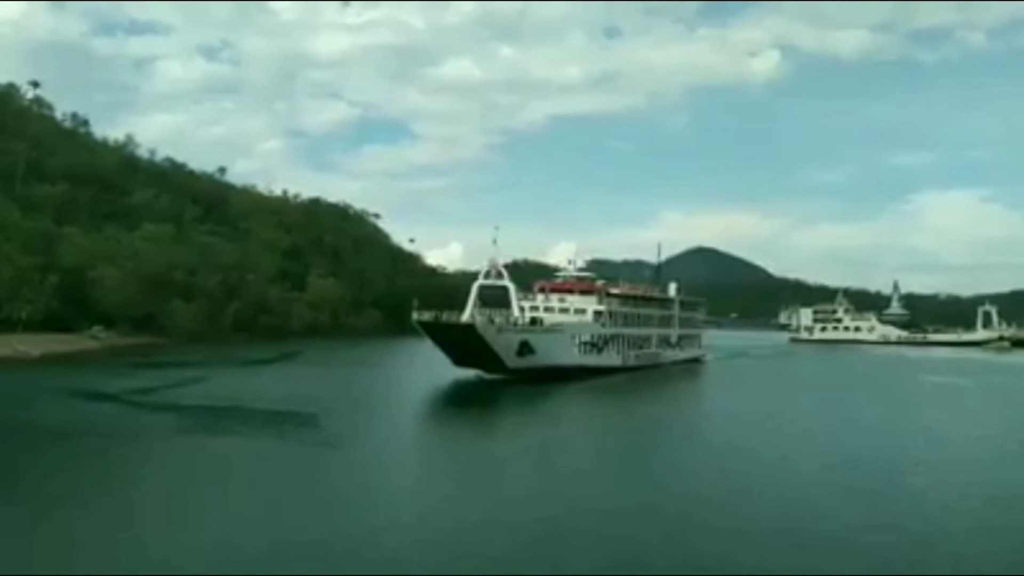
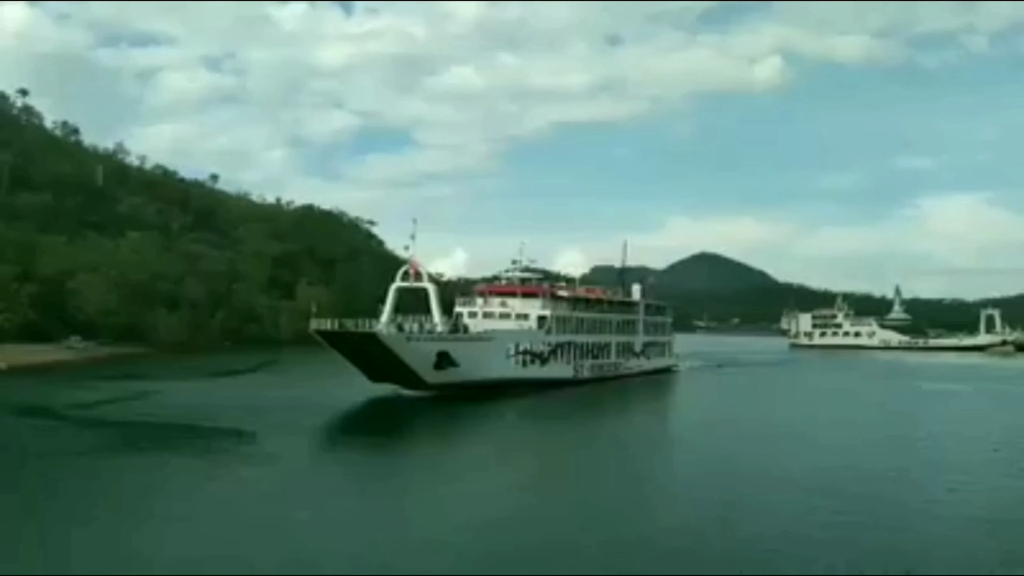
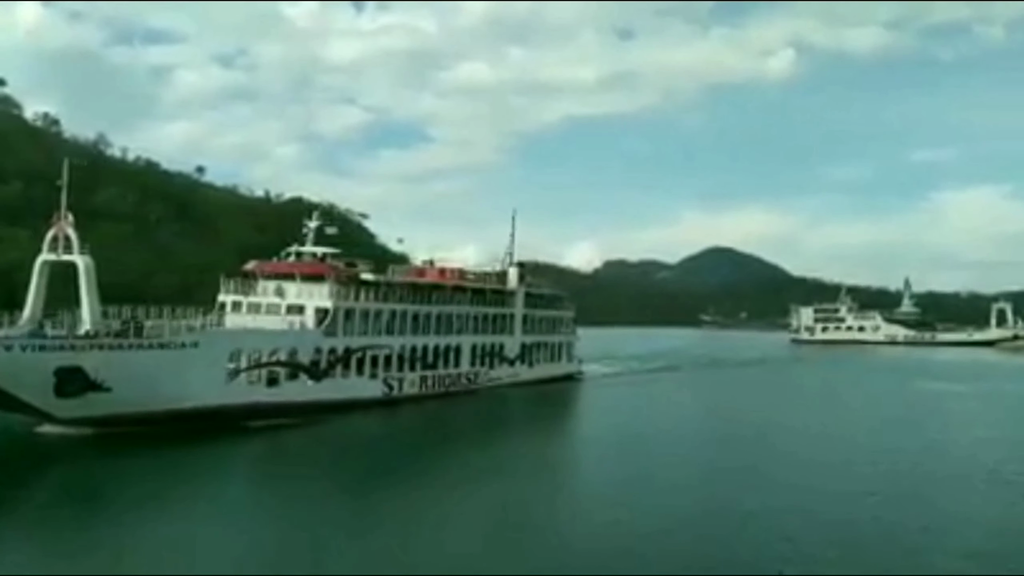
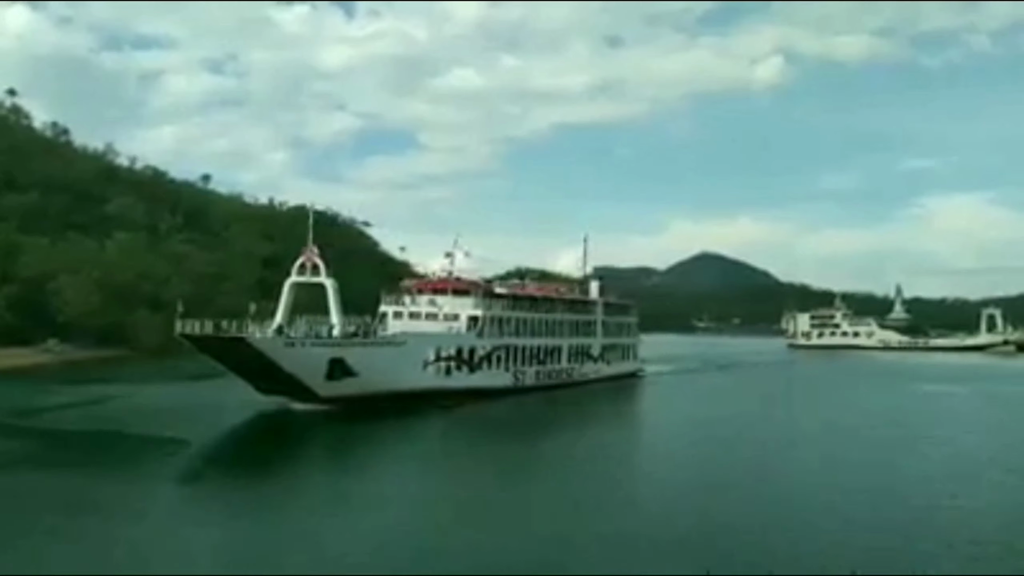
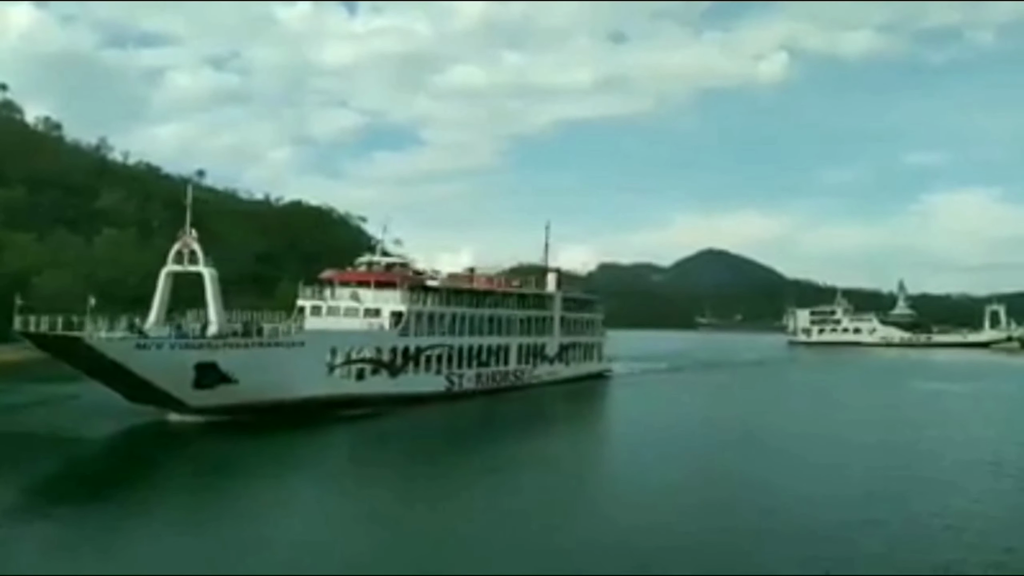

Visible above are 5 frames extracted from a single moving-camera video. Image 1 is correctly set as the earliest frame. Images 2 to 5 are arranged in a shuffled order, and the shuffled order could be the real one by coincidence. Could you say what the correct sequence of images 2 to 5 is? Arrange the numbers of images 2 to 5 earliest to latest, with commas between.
2, 4, 5, 3
